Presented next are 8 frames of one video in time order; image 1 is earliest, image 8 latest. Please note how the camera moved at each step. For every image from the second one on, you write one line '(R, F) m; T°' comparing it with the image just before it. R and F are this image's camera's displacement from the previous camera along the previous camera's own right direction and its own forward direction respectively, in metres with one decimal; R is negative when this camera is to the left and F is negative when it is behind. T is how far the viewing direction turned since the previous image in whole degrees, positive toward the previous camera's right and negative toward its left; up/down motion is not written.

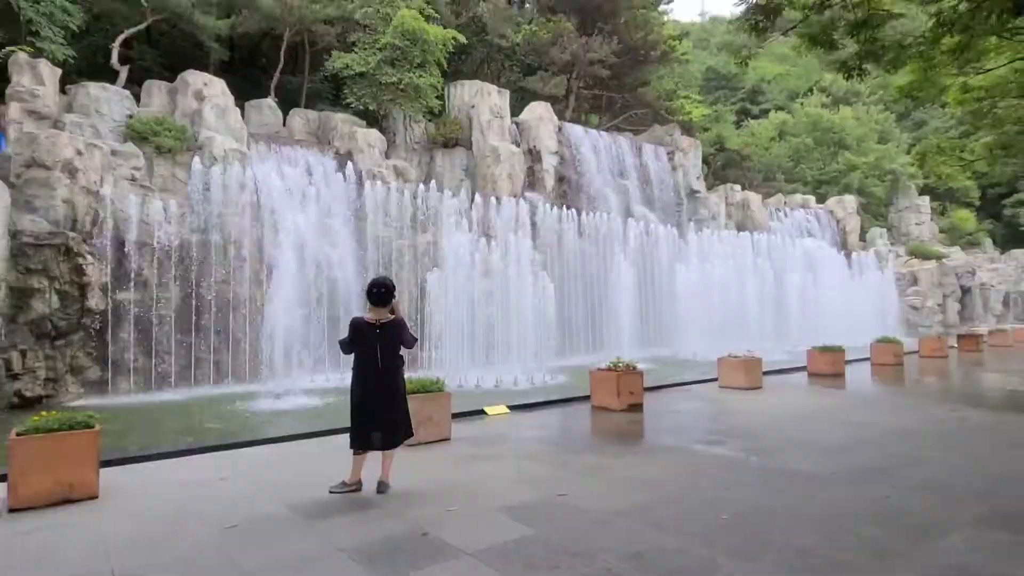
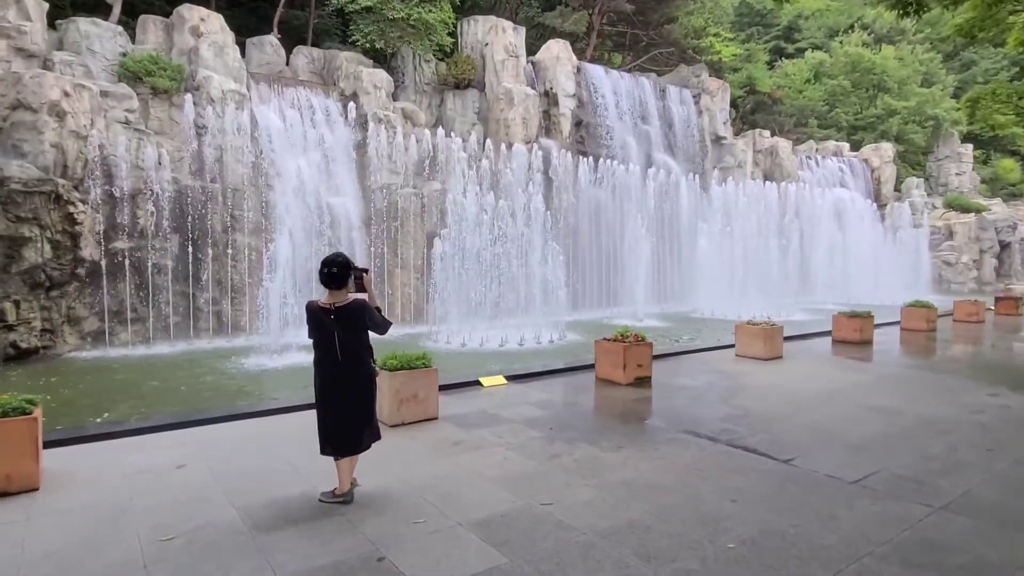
(+0.2, +0.6) m; -2°
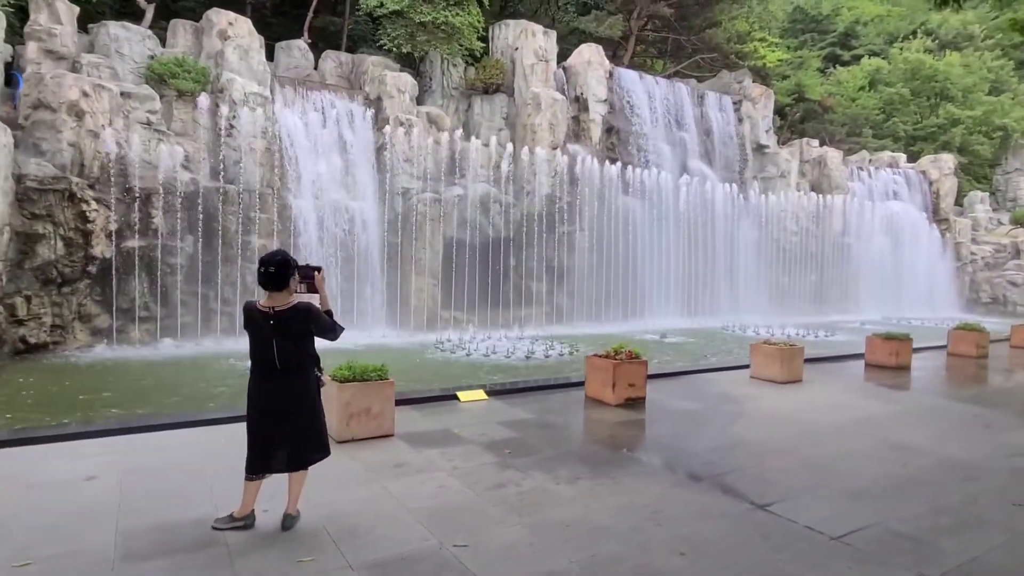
(+0.7, +0.5) m; -4°
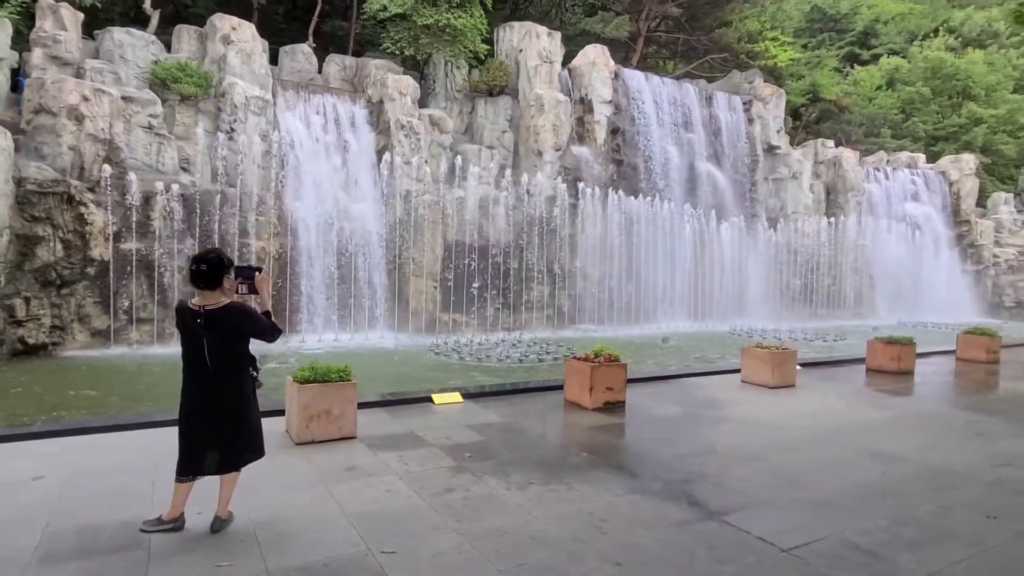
(+0.4, +0.1) m; -2°
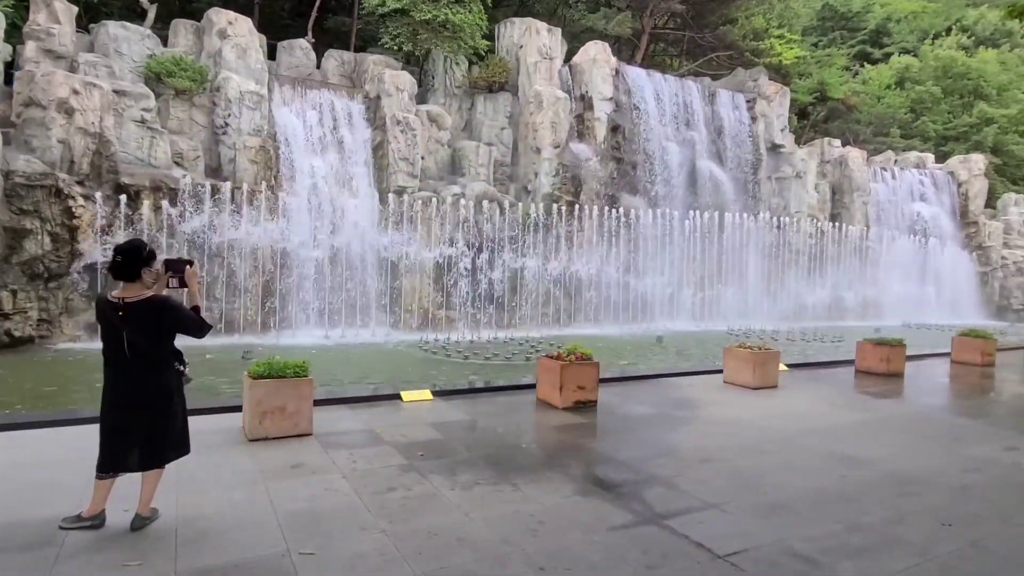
(+0.4, +0.1) m; -1°
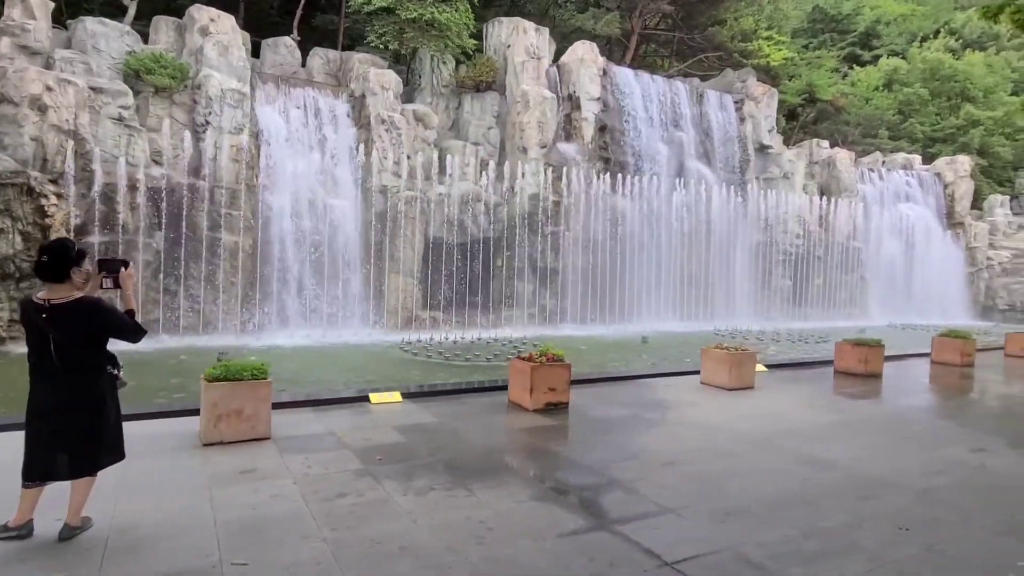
(+0.2, +0.1) m; +1°
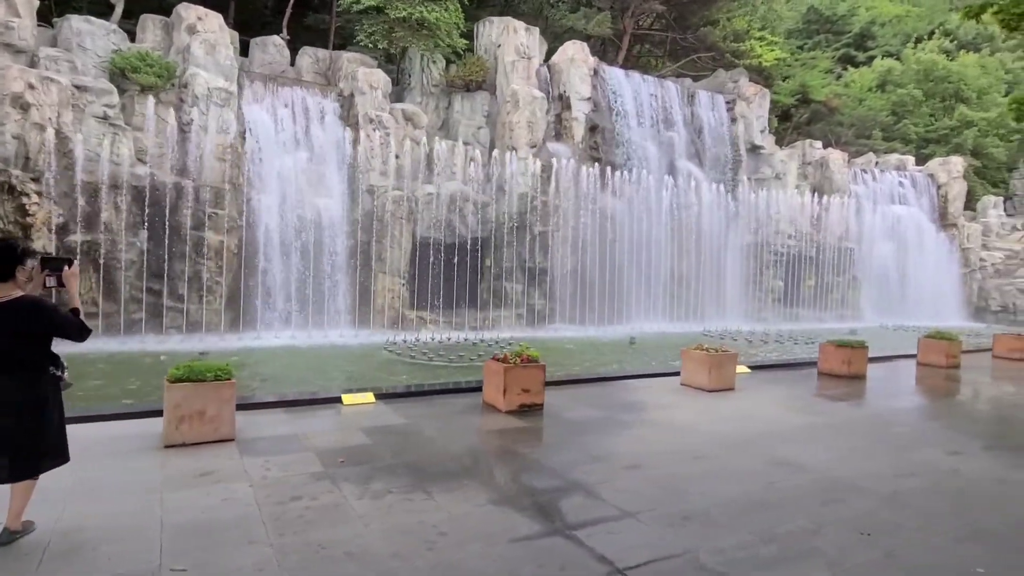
(+0.2, 0.0) m; 0°
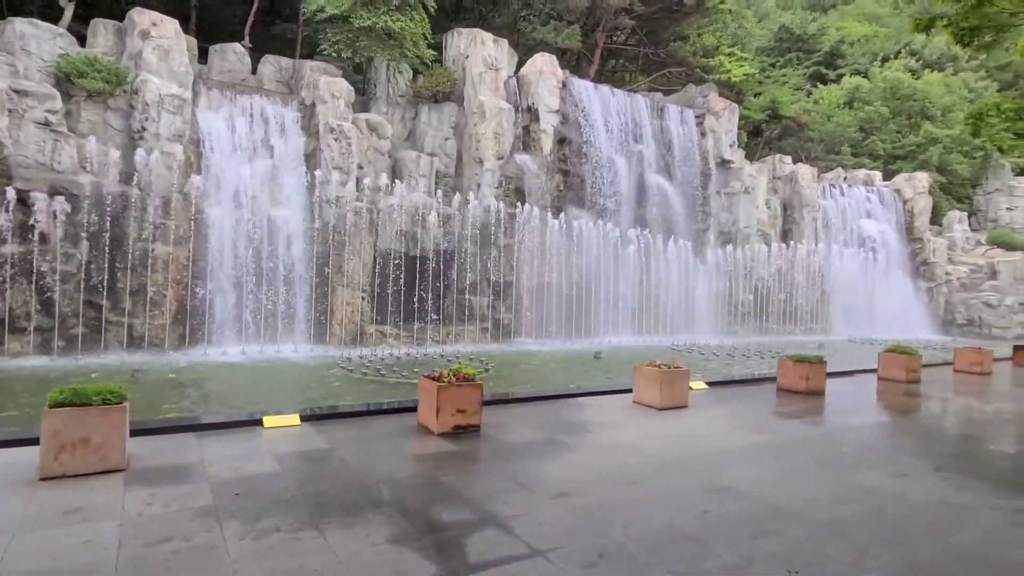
(+0.4, +0.3) m; +2°
